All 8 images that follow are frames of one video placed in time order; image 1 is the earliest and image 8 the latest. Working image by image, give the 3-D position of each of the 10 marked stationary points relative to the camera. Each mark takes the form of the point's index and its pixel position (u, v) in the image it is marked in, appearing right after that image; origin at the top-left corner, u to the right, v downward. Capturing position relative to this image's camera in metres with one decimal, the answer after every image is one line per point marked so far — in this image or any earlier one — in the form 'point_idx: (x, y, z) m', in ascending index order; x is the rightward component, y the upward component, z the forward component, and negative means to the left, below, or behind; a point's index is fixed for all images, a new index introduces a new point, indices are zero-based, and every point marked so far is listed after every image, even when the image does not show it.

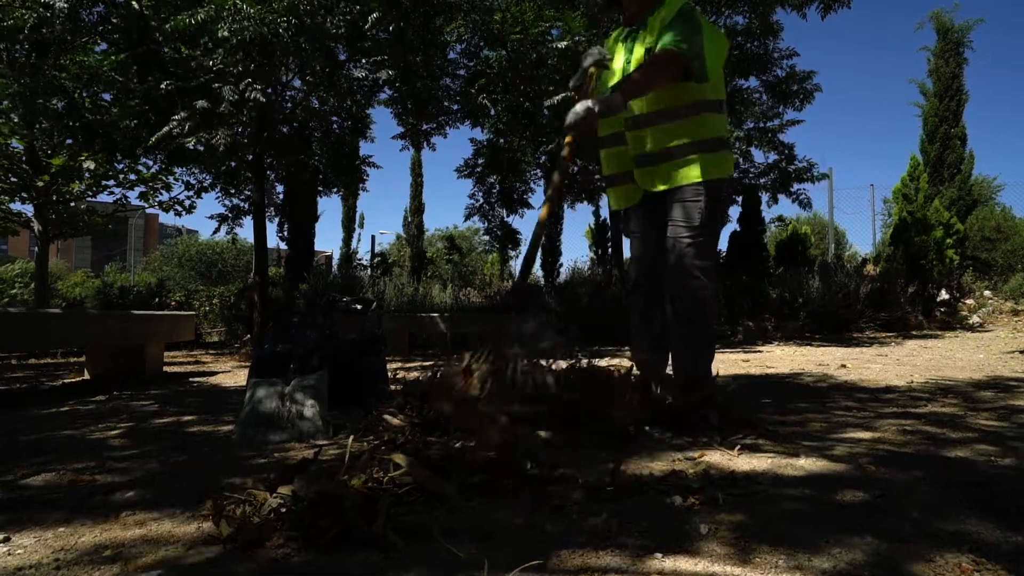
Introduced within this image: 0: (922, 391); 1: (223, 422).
0: (+2.3, -0.6, +3.1) m
1: (-1.4, -0.6, +2.7) m
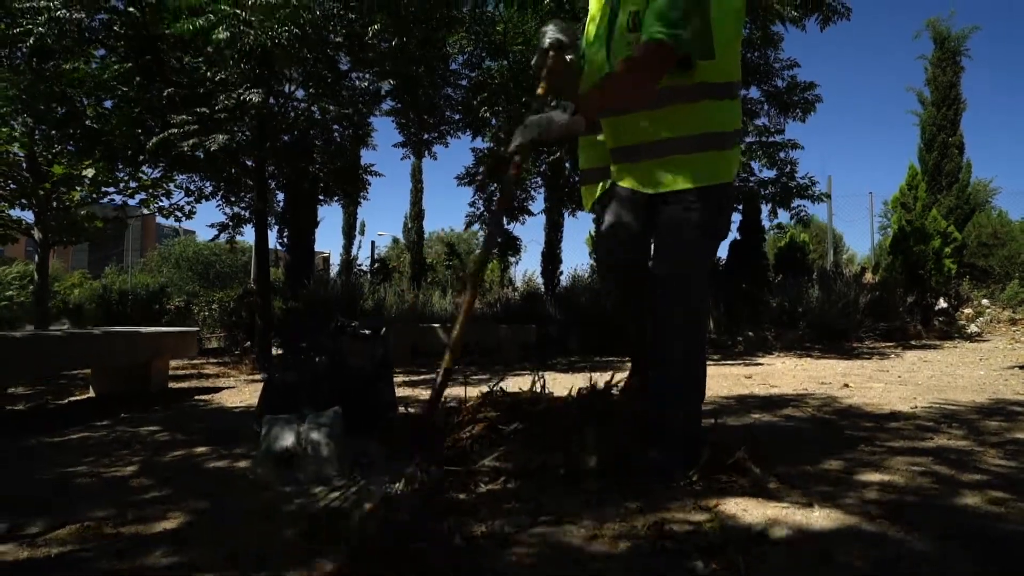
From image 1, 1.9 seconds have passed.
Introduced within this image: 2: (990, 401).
0: (+2.3, -0.7, +3.1) m
1: (-1.3, -0.8, +2.7) m
2: (+3.2, -0.8, +3.8) m
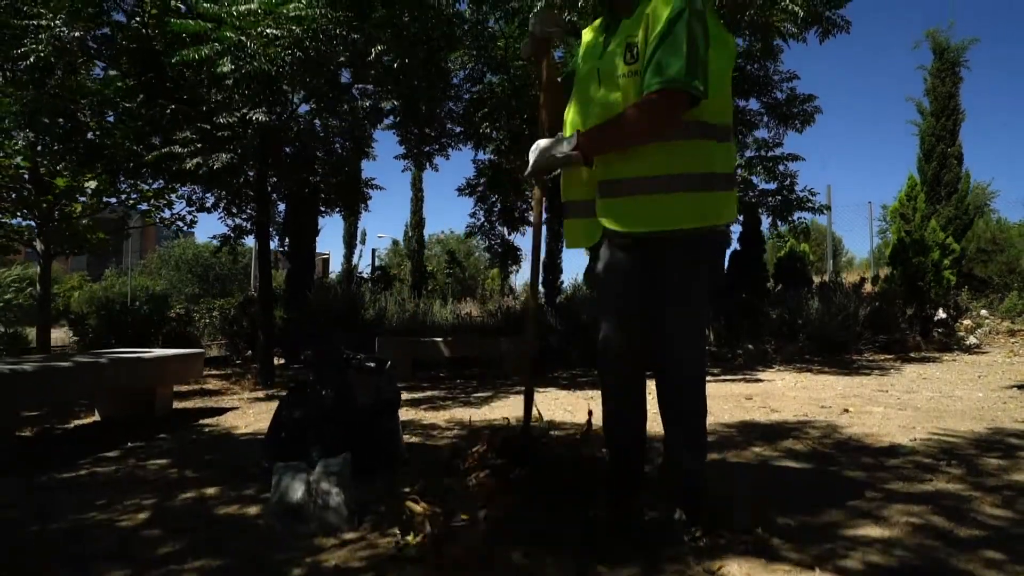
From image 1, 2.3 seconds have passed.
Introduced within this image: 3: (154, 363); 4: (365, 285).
0: (+2.4, -0.9, +3.2) m
1: (-1.3, -1.0, +2.7) m
2: (+3.2, -1.0, +3.8) m
3: (-3.0, -0.6, +4.7) m
4: (-3.6, 0.0, +13.5) m
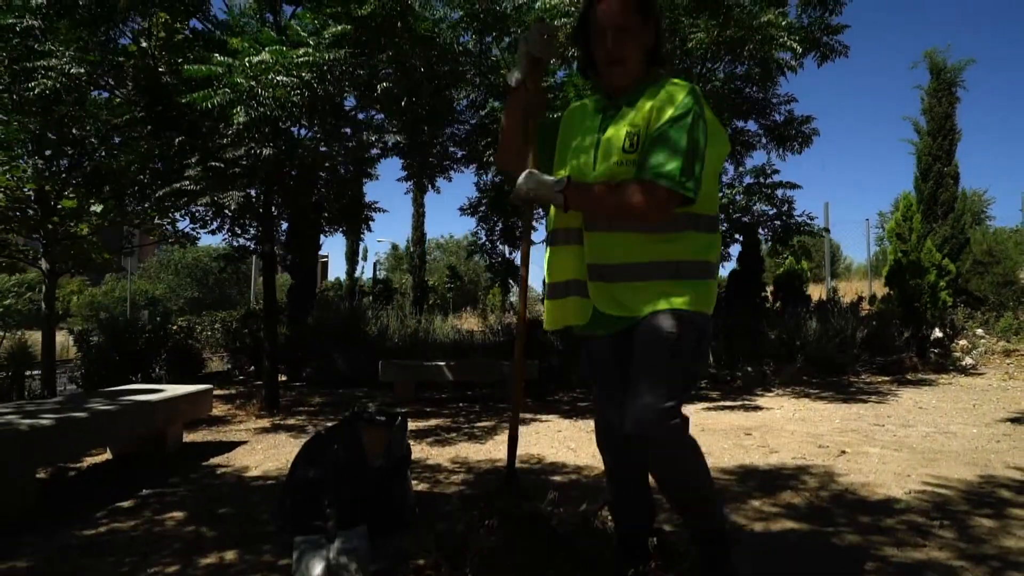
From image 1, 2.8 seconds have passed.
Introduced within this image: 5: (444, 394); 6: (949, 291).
0: (+2.4, -1.3, +3.3) m
1: (-1.2, -1.4, +2.8) m
2: (+3.3, -1.3, +3.9) m
3: (-3.0, -1.0, +4.8) m
4: (-3.5, -0.3, +13.6) m
5: (-1.1, -1.7, +9.2) m
6: (+8.9, -0.1, +11.4) m
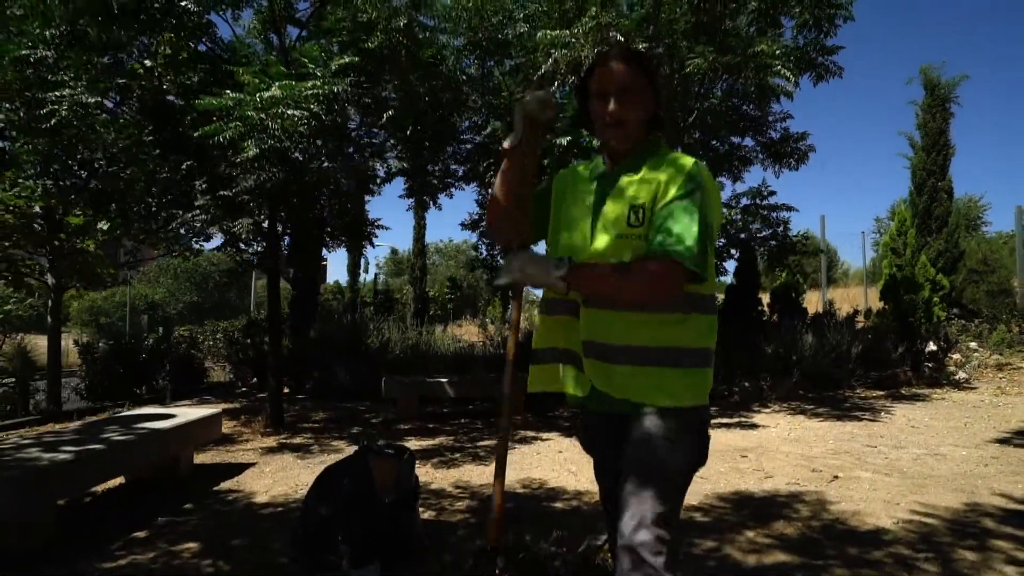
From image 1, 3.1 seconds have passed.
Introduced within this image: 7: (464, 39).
0: (+2.4, -1.6, +3.4) m
1: (-1.2, -1.6, +3.0) m
2: (+3.3, -1.6, +4.1) m
3: (-2.9, -1.2, +4.9) m
4: (-3.5, -0.6, +13.8) m
5: (-1.1, -2.0, +9.3) m
6: (+9.0, -0.3, +11.6) m
7: (-0.6, +3.2, +7.3) m
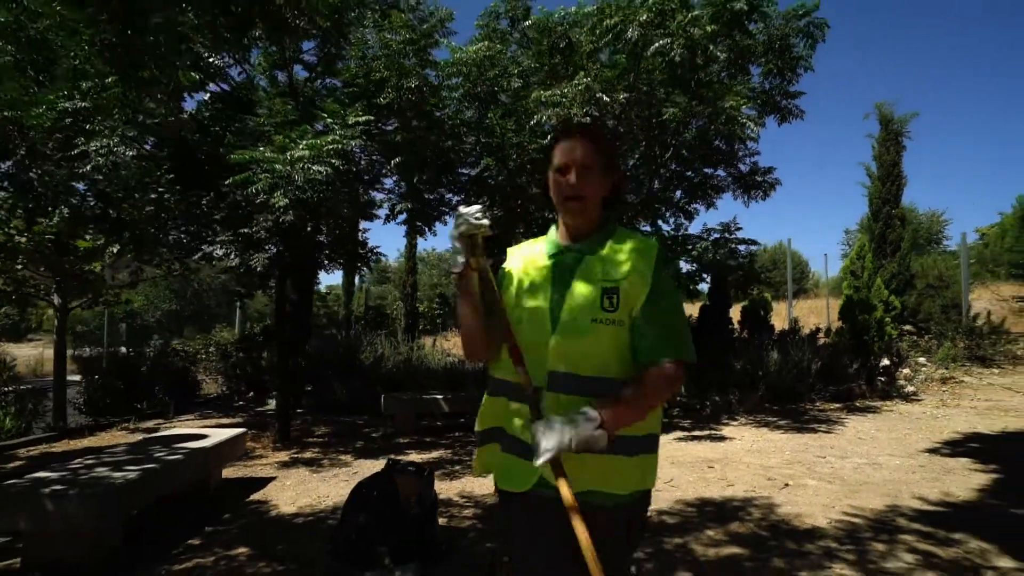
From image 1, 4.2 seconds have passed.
0: (+2.4, -1.9, +4.2) m
1: (-1.2, -1.9, +3.6) m
2: (+3.3, -1.9, +4.9) m
3: (-3.0, -1.6, +5.5) m
4: (-3.9, -1.1, +14.4) m
5: (-1.3, -2.4, +10.0) m
6: (+8.7, -0.8, +12.7) m
7: (-0.7, +2.8, +8.1) m
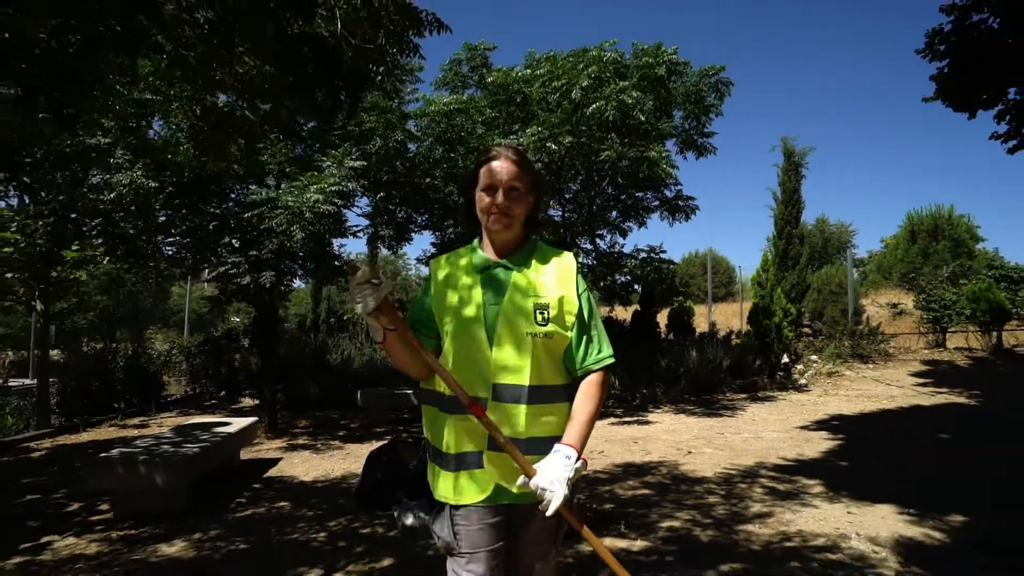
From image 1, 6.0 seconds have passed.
0: (+2.2, -2.1, +6.0) m
1: (-1.4, -2.1, +5.1) m
2: (+3.0, -2.1, +6.8) m
3: (-3.3, -1.8, +6.8) m
4: (-5.1, -1.2, +15.5) m
5: (-2.1, -2.6, +11.4) m
6: (+7.6, -1.0, +15.0) m
7: (-1.3, +2.6, +9.5) m
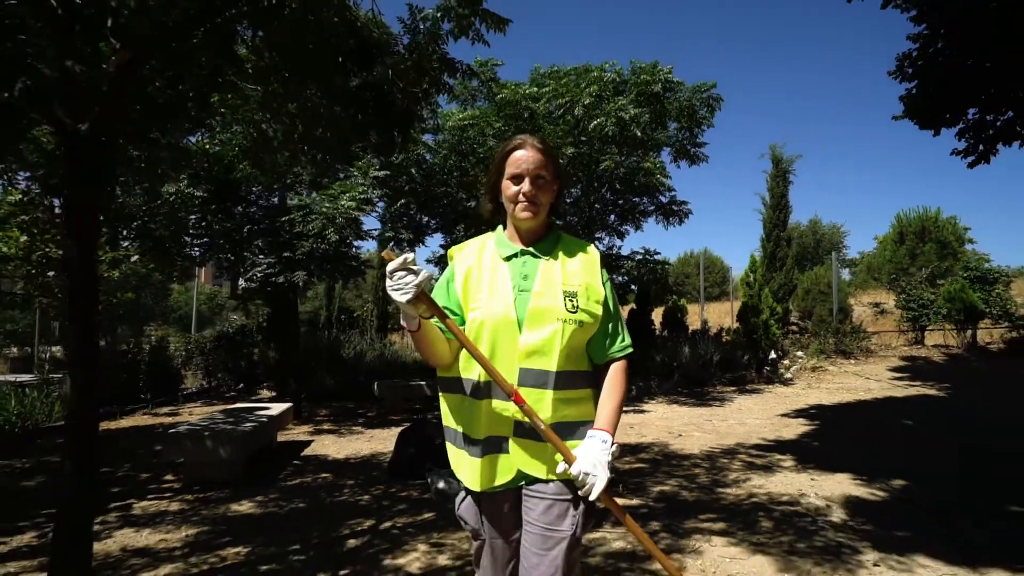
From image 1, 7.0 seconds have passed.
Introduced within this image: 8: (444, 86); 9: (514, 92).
0: (+2.3, -2.1, +6.9) m
1: (-1.2, -2.1, +5.9) m
2: (+3.1, -2.1, +7.6) m
3: (-3.2, -1.7, +7.6) m
4: (-5.0, -1.2, +16.3) m
5: (-2.0, -2.6, +12.2) m
6: (+7.7, -1.0, +15.9) m
7: (-1.2, +2.7, +10.4) m
8: (-0.7, +1.9, +5.3) m
9: (0.0, +3.8, +10.9) m
